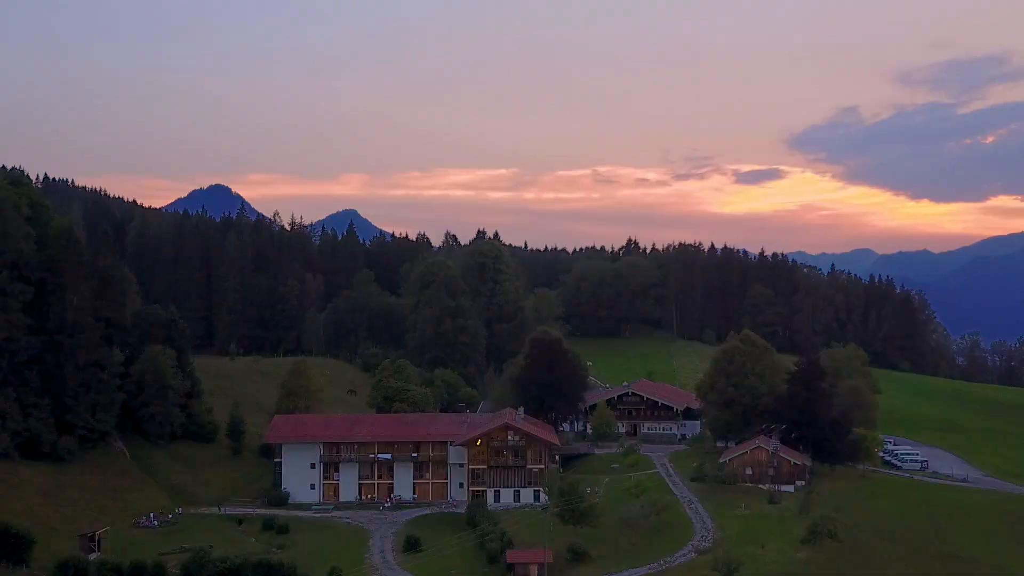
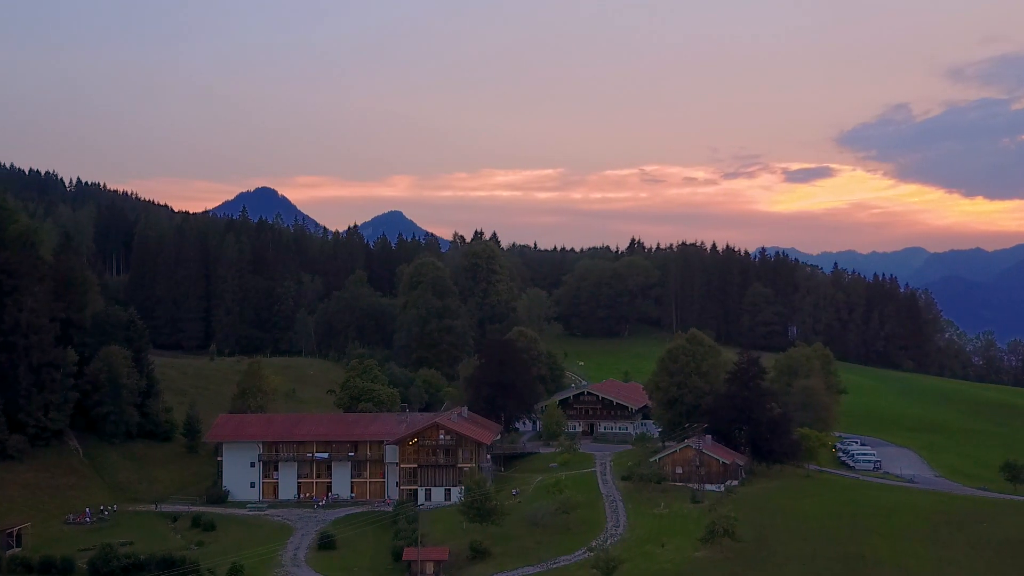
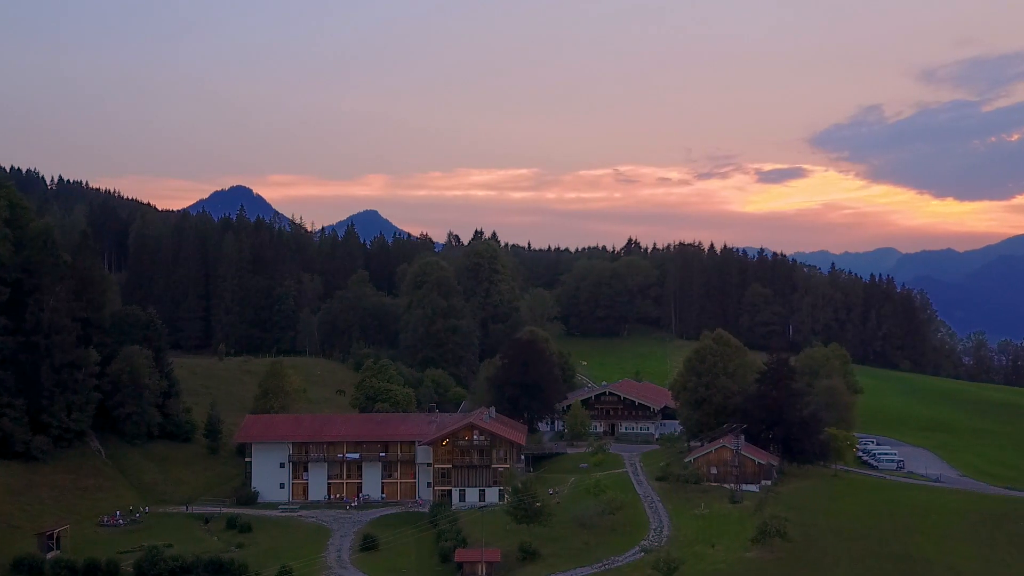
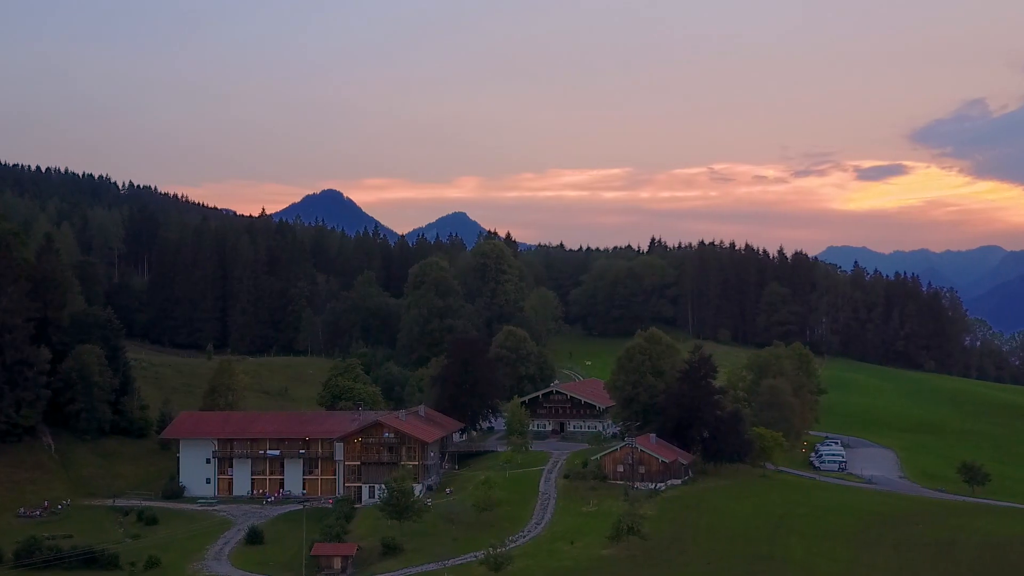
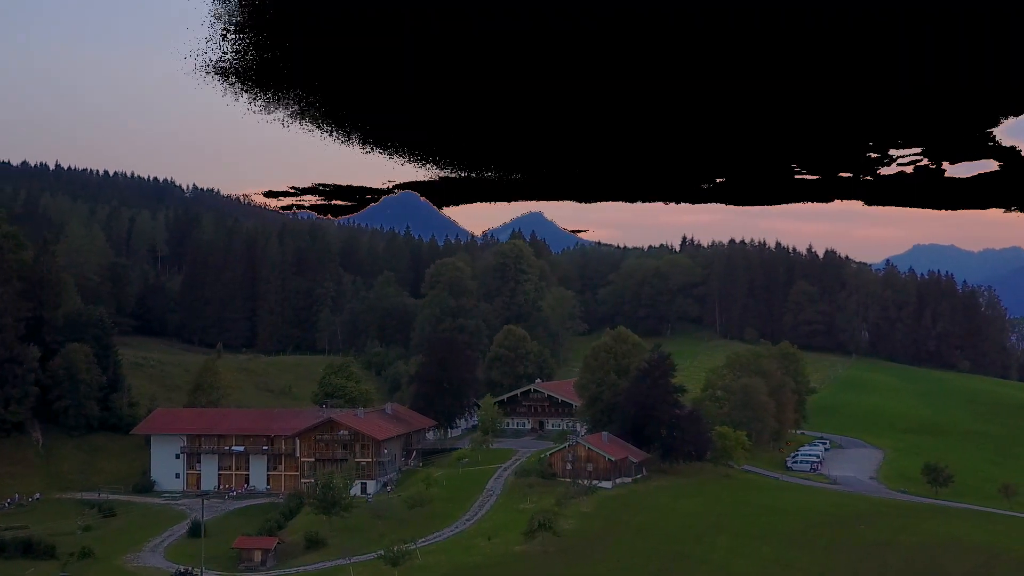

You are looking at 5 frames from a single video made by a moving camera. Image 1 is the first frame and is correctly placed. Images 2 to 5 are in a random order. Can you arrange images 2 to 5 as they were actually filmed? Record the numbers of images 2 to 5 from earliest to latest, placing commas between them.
3, 2, 4, 5
